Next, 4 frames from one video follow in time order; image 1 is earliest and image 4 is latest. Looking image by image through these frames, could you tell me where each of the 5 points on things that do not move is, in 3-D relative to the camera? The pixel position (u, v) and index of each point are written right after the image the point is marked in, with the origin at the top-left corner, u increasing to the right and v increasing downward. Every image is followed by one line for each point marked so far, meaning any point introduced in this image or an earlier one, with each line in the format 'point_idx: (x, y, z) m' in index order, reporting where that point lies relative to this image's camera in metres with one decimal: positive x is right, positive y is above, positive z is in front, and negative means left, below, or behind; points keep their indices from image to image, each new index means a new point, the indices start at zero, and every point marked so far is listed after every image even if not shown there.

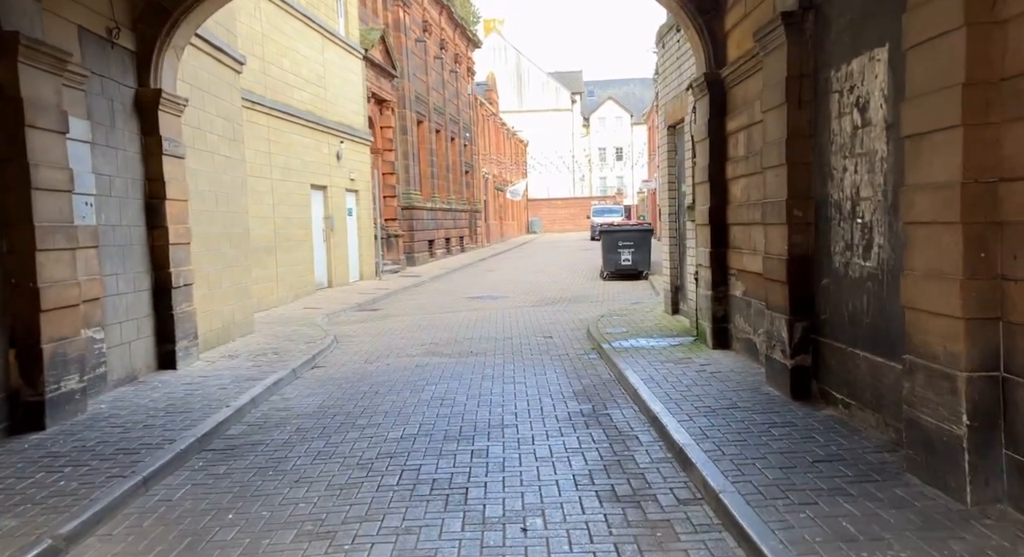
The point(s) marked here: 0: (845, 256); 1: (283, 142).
0: (+2.2, +0.1, +6.1) m
1: (-4.4, +2.6, +17.9) m
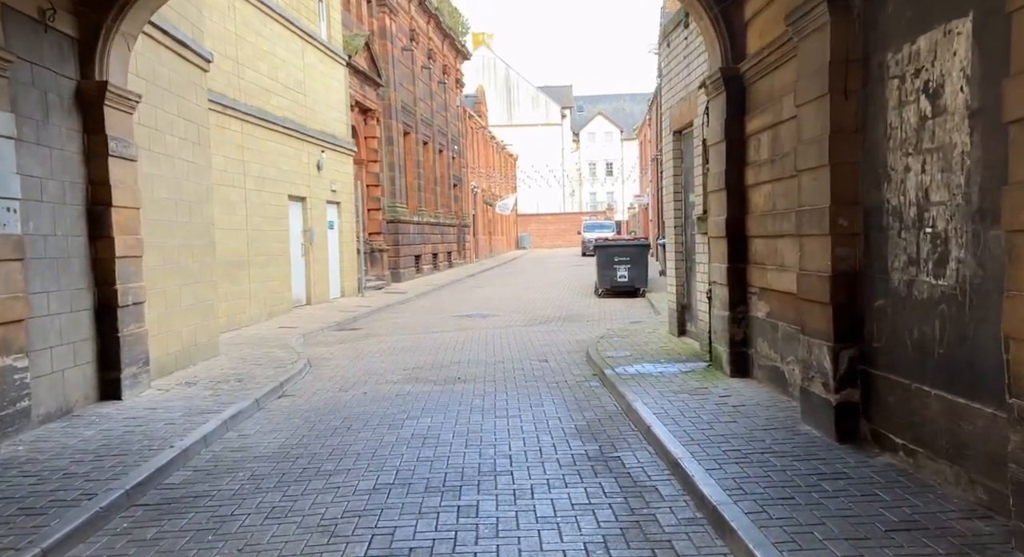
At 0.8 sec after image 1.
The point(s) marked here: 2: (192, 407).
0: (+2.1, 0.0, +5.1) m
1: (-4.6, +2.3, +16.8) m
2: (-2.7, -1.1, +7.8) m
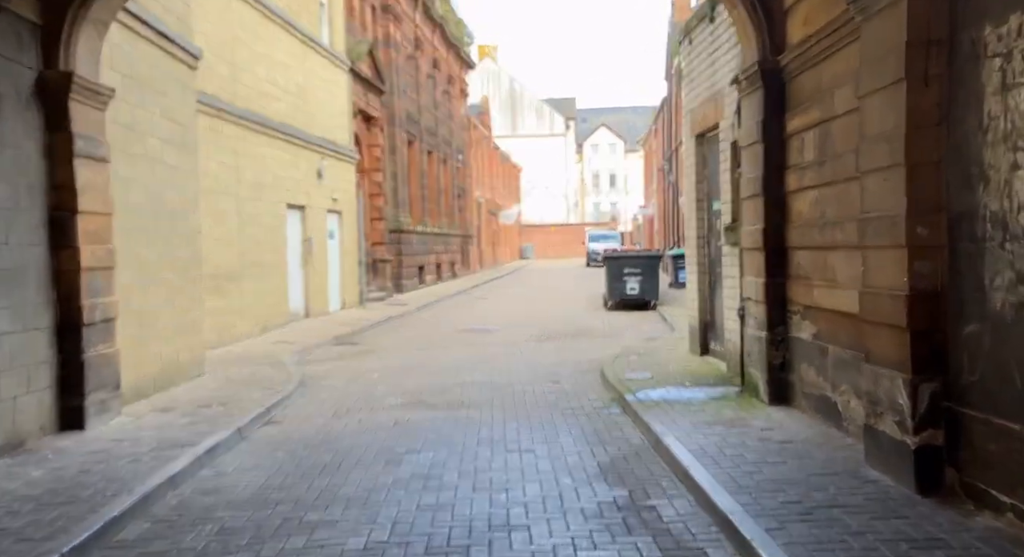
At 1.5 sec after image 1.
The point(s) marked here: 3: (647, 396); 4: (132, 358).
0: (+2.2, -0.1, +4.2) m
1: (-4.4, +2.1, +16.0) m
2: (-2.6, -1.2, +6.9) m
3: (+1.2, -1.0, +8.4) m
4: (-3.4, -0.7, +8.5) m
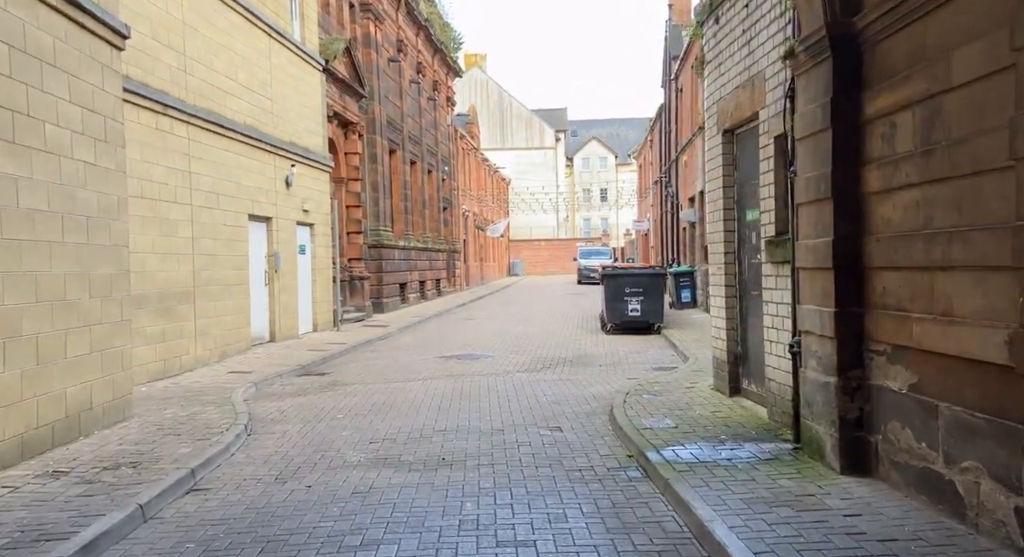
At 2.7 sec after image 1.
0: (+2.2, -0.2, +2.5) m
1: (-4.6, +1.8, +14.2) m
2: (-2.6, -1.3, +5.1) m
3: (+1.2, -1.2, +6.6) m
4: (-3.5, -0.9, +6.7) m
